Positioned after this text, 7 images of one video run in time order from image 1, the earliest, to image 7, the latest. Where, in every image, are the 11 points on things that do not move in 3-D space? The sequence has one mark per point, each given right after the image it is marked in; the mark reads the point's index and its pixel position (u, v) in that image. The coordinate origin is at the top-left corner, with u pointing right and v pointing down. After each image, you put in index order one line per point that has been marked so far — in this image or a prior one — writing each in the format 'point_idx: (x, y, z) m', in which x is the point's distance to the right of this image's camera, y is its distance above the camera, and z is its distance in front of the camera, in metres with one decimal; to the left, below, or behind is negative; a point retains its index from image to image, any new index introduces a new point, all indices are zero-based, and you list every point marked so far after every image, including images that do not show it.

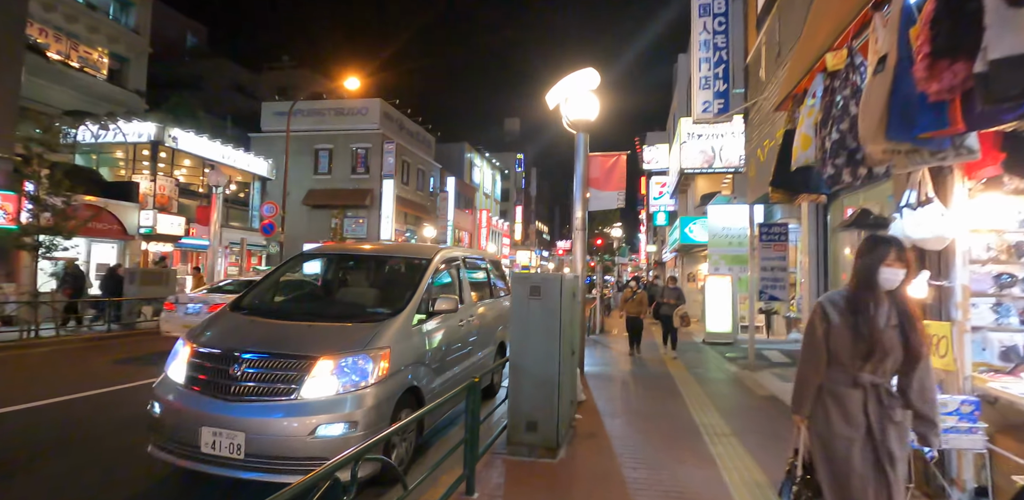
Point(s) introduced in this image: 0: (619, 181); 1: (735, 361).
0: (+1.9, +1.3, +9.8) m
1: (+4.5, -2.3, +11.0) m
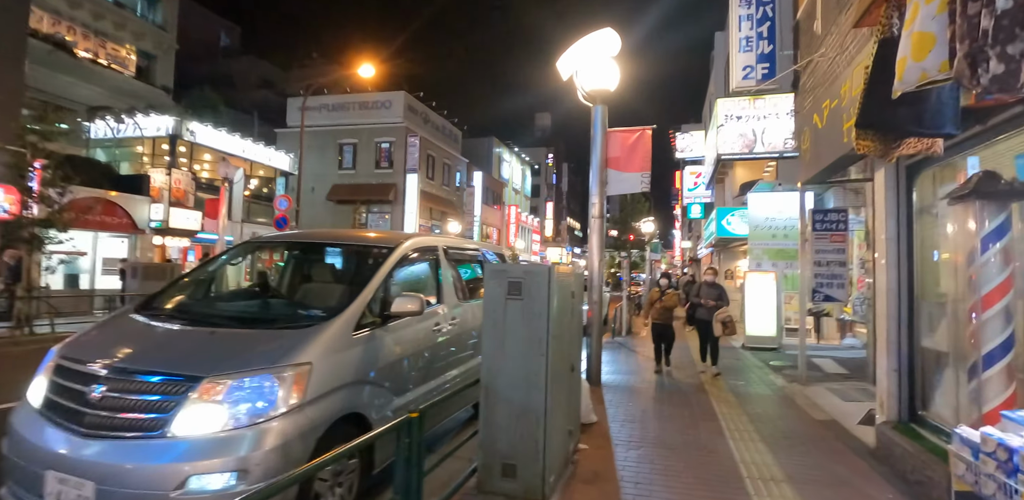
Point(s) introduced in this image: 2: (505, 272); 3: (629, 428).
0: (+2.0, +1.4, +8.4) m
1: (+4.7, -2.1, +9.5) m
2: (0.0, -0.2, +3.8) m
3: (+1.3, -2.0, +6.0) m
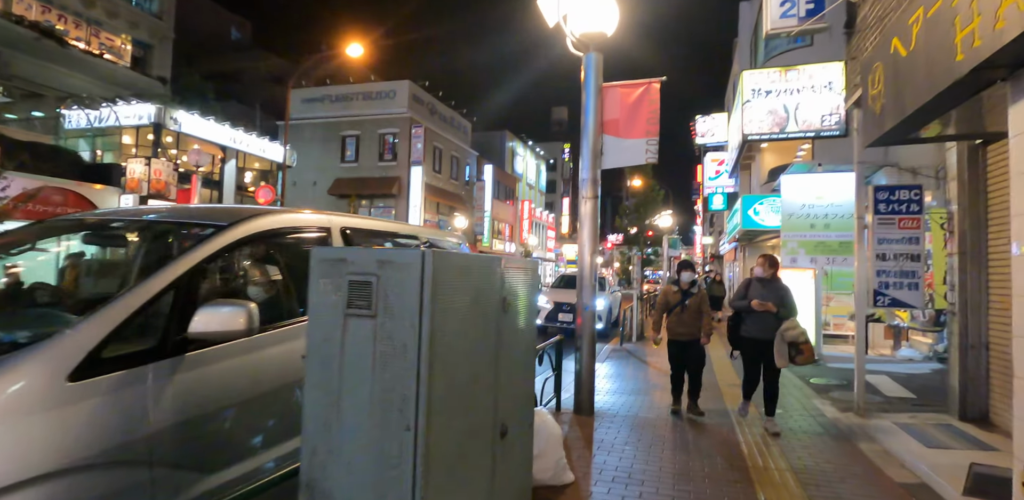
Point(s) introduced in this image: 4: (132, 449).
0: (+1.6, +1.5, +6.4) m
1: (+4.3, -2.0, +7.5) m
2: (-0.6, 0.0, +2.0) m
3: (+0.8, -1.9, +4.1) m
4: (-1.6, -0.8, +2.3) m
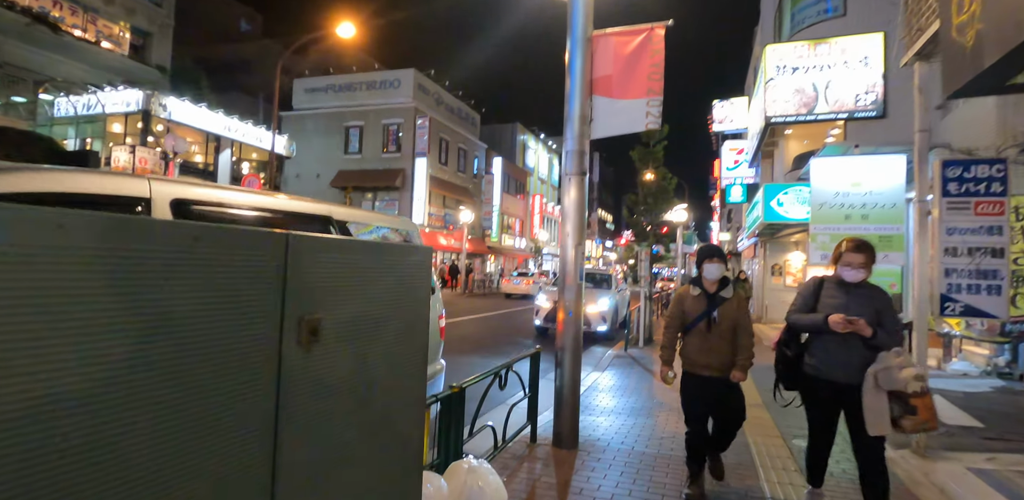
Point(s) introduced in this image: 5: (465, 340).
0: (+1.3, +1.6, +5.1) m
1: (+4.0, -1.9, +6.1) m
2: (-1.1, 0.0, +0.7) m
3: (+0.4, -1.8, +2.8) m
4: (-2.0, -0.7, +1.1) m
5: (-1.2, -2.3, +13.9) m
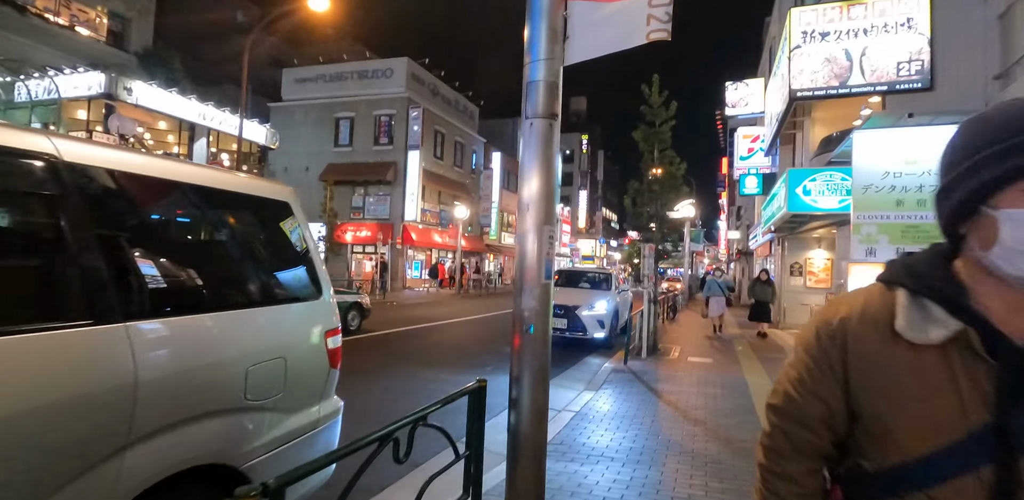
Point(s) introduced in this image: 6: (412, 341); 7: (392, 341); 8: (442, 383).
0: (+0.9, +1.7, +3.4) m
1: (+3.6, -1.8, +4.3) m
2: (-1.5, +0.1, -1.0) m
3: (0.0, -1.7, +1.1) m
4: (-2.5, -0.6, -0.6) m
5: (-1.6, -2.2, +12.2) m
6: (-2.4, -2.2, +13.1) m
7: (-2.8, -2.1, +12.8) m
8: (-1.2, -2.2, +9.1) m
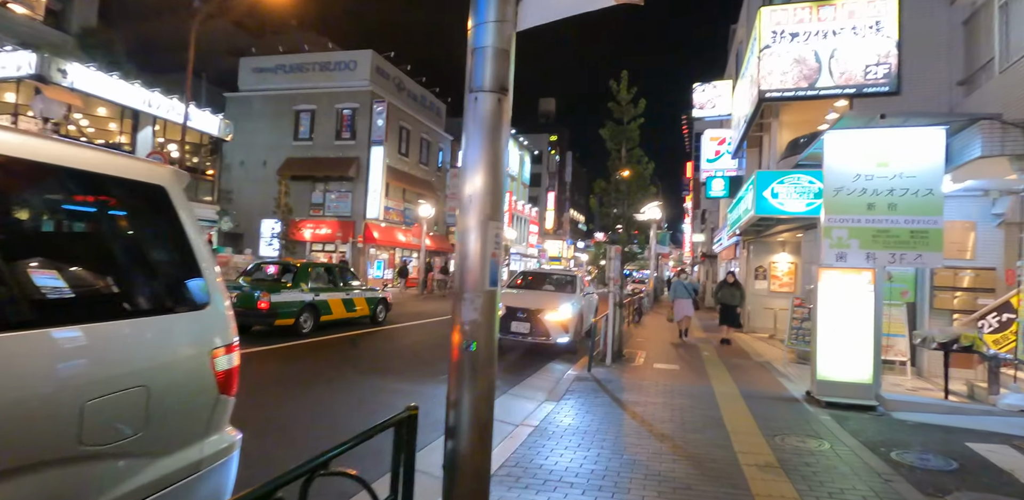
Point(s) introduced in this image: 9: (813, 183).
0: (+0.6, +1.7, +2.8) m
1: (+3.2, -1.9, +3.9) m
2: (-1.6, +0.2, -1.7) m
3: (-0.2, -1.7, +0.5) m
4: (-2.6, -0.6, -1.3) m
5: (-2.4, -2.2, +11.5) m
6: (-3.3, -2.1, +12.4) m
7: (-3.7, -2.1, +12.1) m
8: (-1.8, -2.2, +8.5) m
9: (+6.0, +1.3, +10.9) m
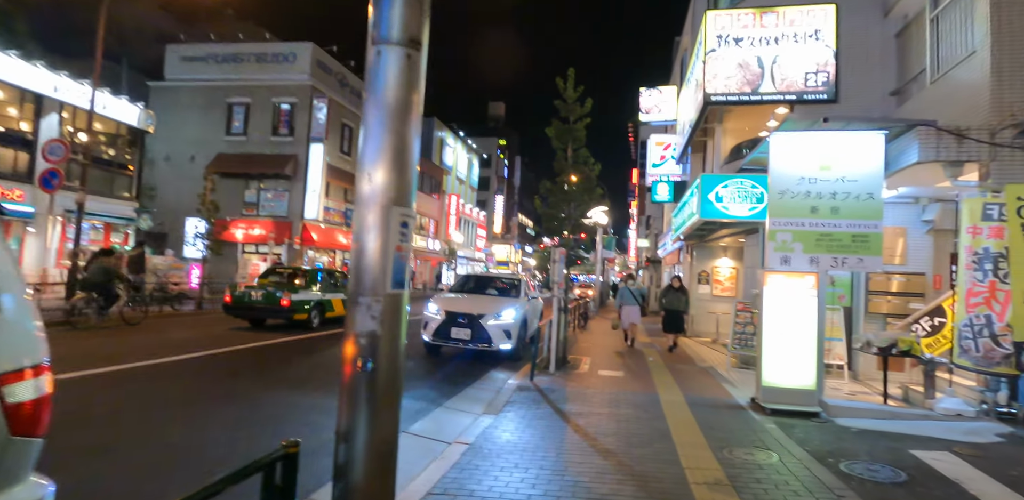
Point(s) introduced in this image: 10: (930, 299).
0: (+0.2, +1.7, +2.4) m
1: (+2.7, -1.9, +3.7) m
2: (-1.5, +0.2, -2.3) m
3: (-0.4, -1.6, 0.0) m
4: (-2.5, -0.5, -2.1) m
5: (-3.6, -2.2, +10.7) m
6: (-4.6, -2.2, +11.5) m
7: (-5.0, -2.1, +11.1) m
8: (-2.8, -2.2, +7.7) m
9: (+4.9, +1.3, +10.9) m
10: (+7.9, -0.9, +10.3) m
